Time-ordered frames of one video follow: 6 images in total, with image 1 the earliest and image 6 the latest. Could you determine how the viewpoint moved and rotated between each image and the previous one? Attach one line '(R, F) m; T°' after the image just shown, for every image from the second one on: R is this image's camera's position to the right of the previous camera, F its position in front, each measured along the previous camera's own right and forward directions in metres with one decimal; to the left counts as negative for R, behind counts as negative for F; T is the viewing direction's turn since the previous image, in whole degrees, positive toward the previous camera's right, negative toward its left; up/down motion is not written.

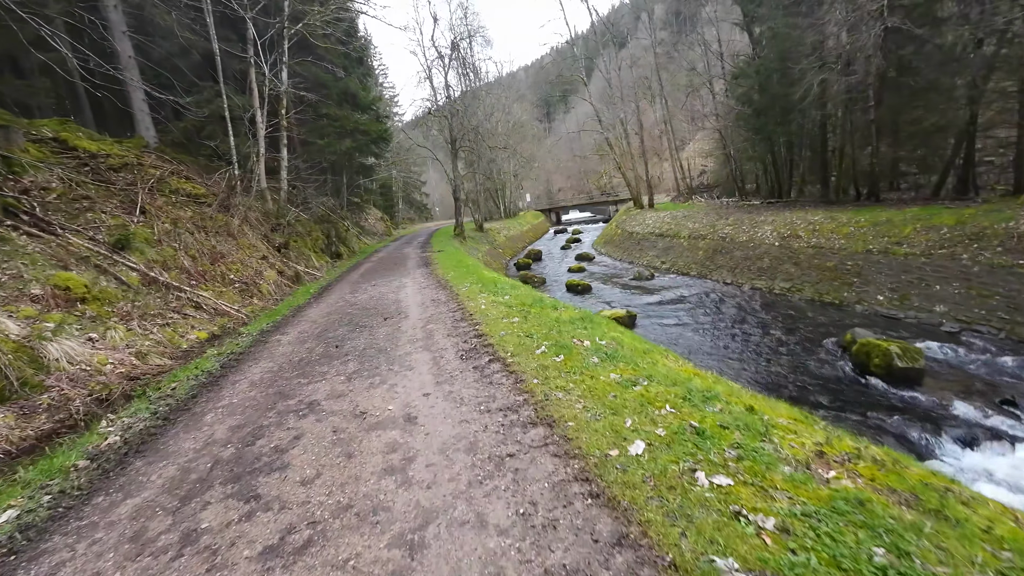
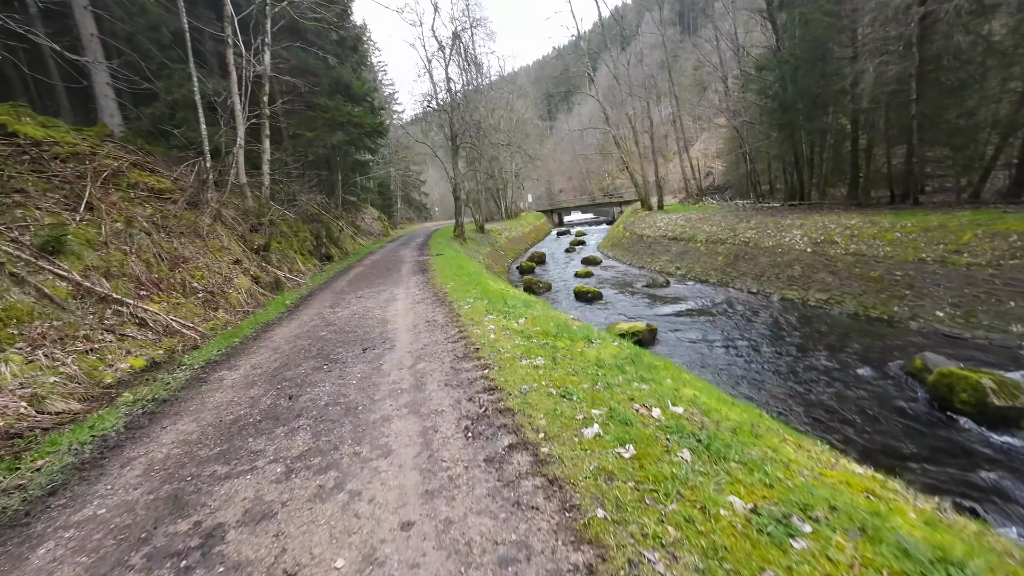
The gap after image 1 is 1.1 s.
(-0.2, +1.5) m; 0°
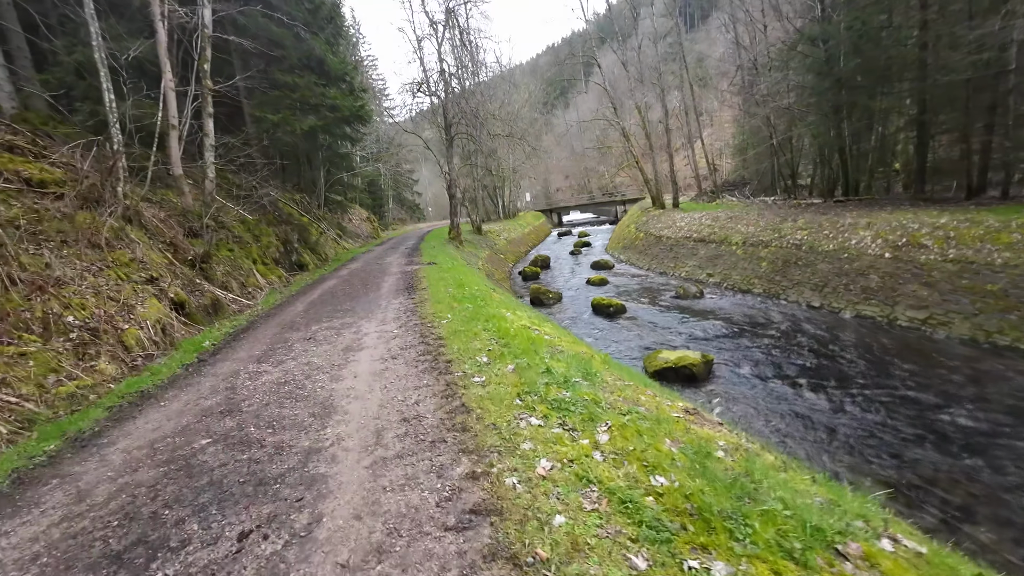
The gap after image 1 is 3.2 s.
(-0.4, +3.0) m; +1°
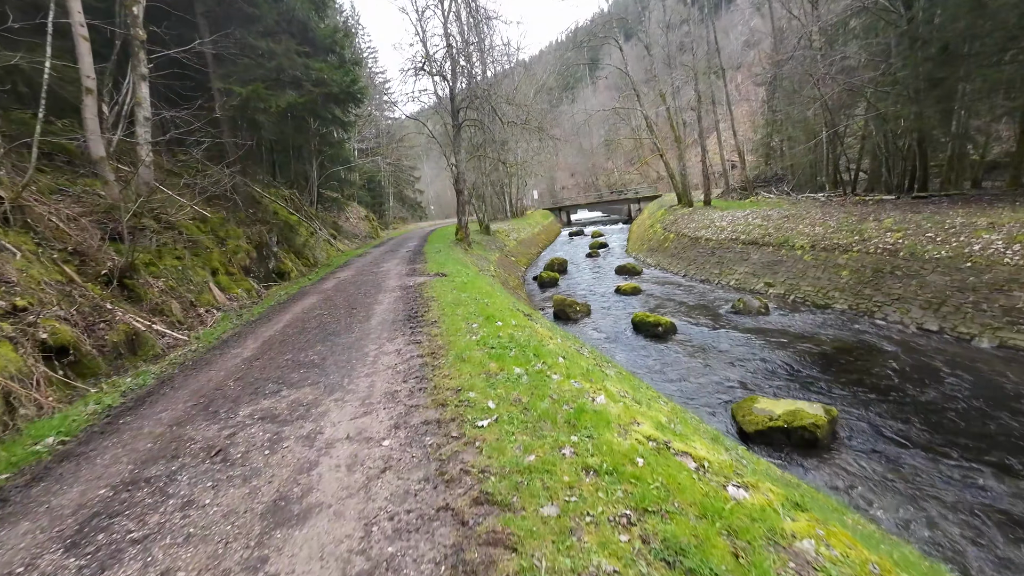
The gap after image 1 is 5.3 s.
(-0.7, +2.9) m; 0°
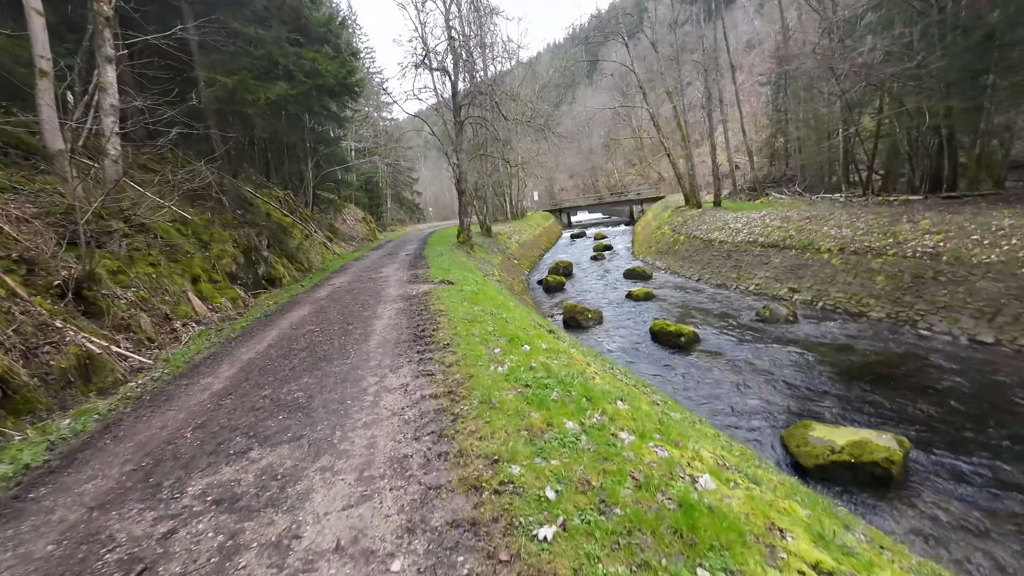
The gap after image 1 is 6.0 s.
(-0.3, +1.0) m; 0°
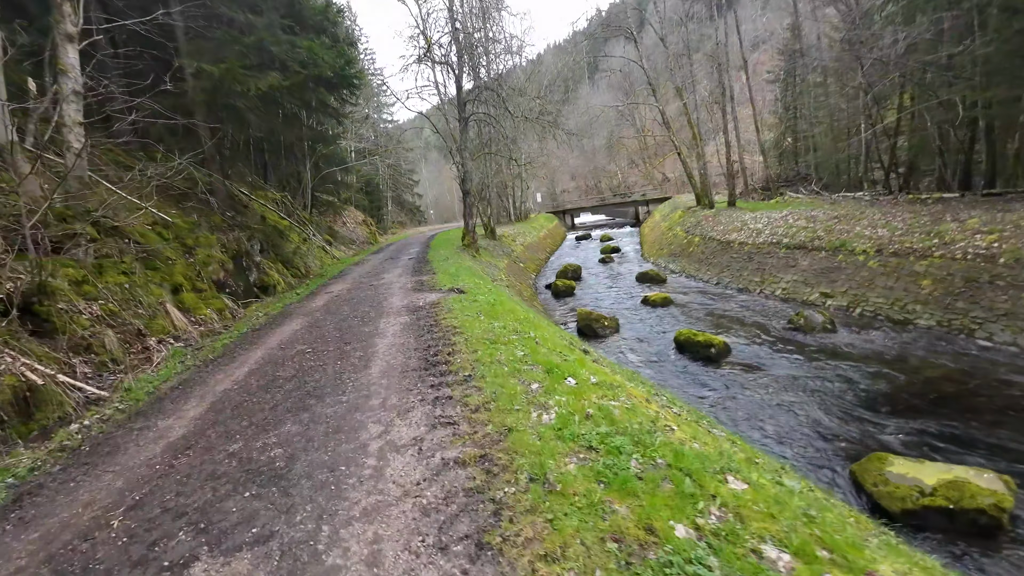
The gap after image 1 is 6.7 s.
(-0.3, +1.0) m; 0°
